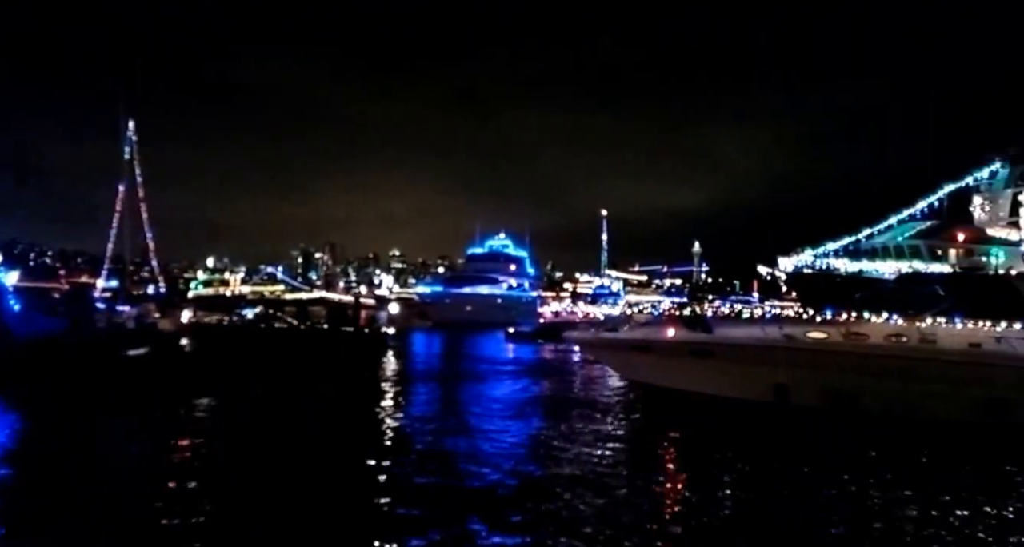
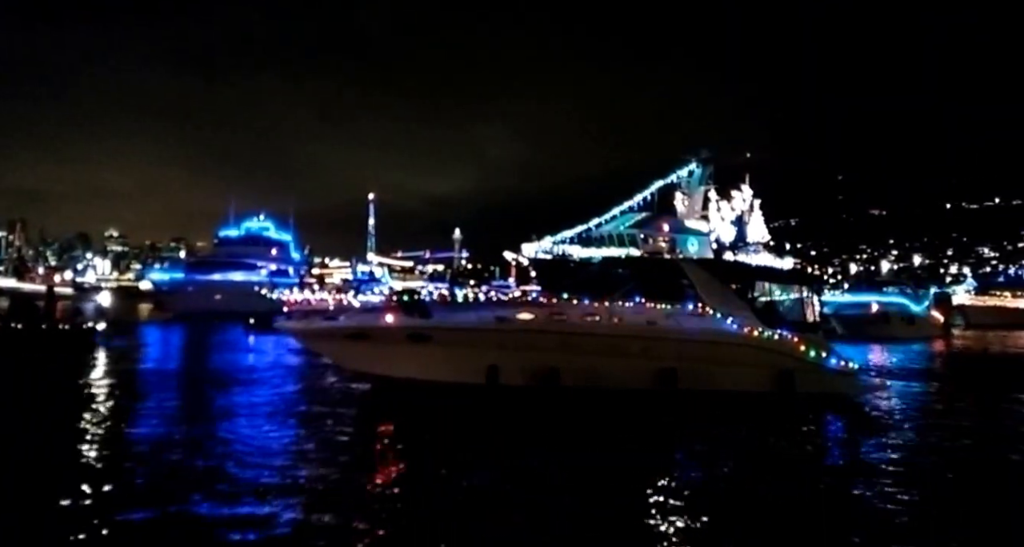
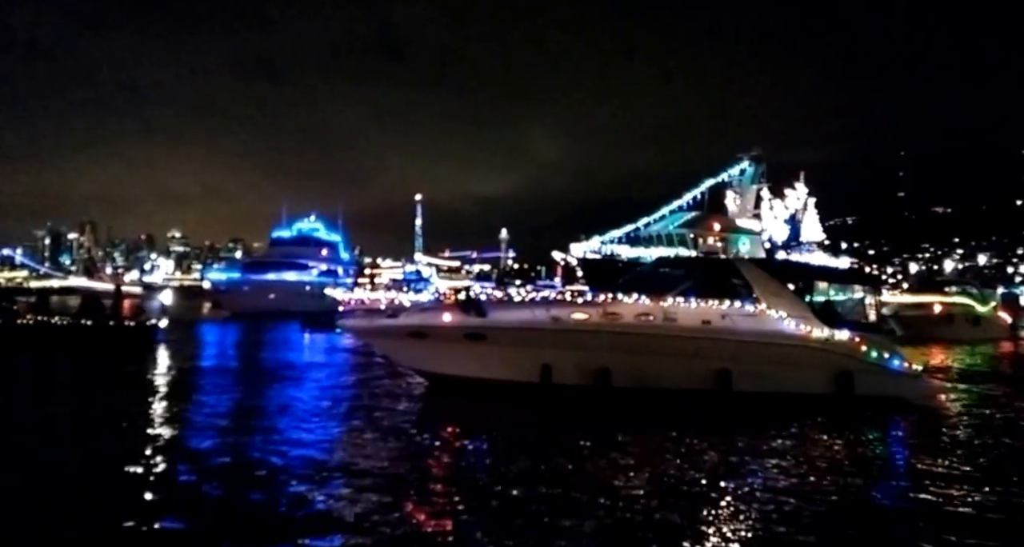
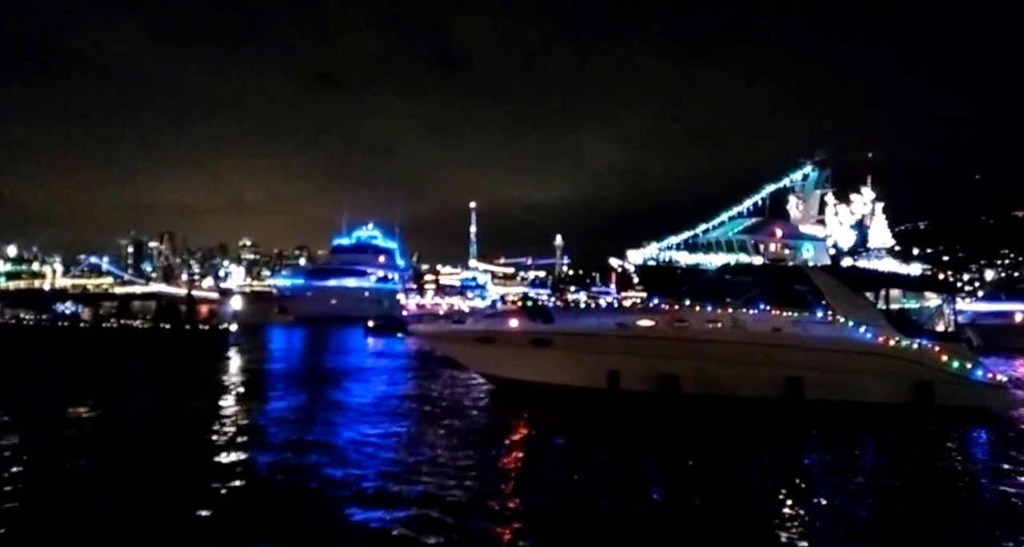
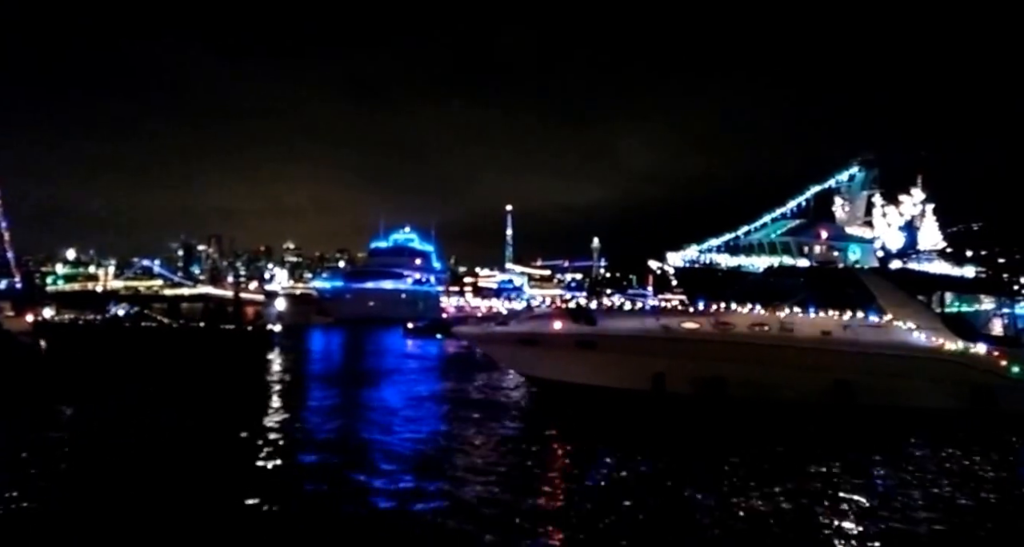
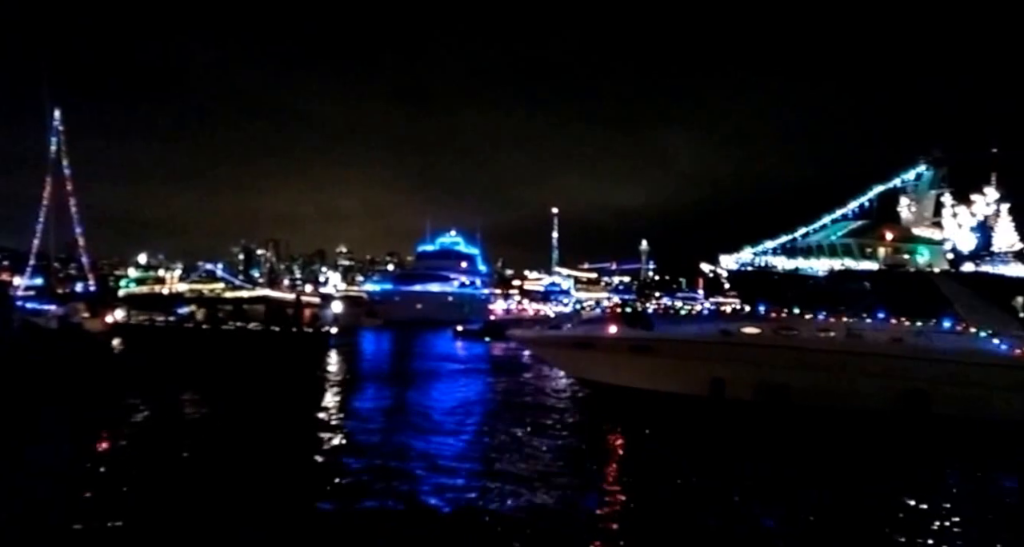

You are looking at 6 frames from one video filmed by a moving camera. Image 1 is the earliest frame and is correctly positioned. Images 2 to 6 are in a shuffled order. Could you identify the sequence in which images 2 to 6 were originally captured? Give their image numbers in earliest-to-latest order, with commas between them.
6, 5, 4, 3, 2
